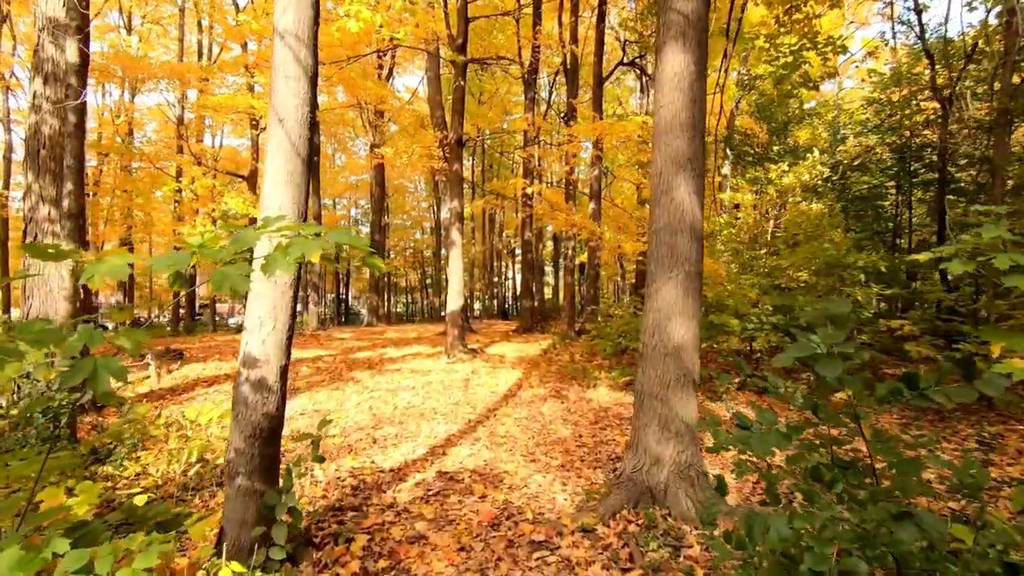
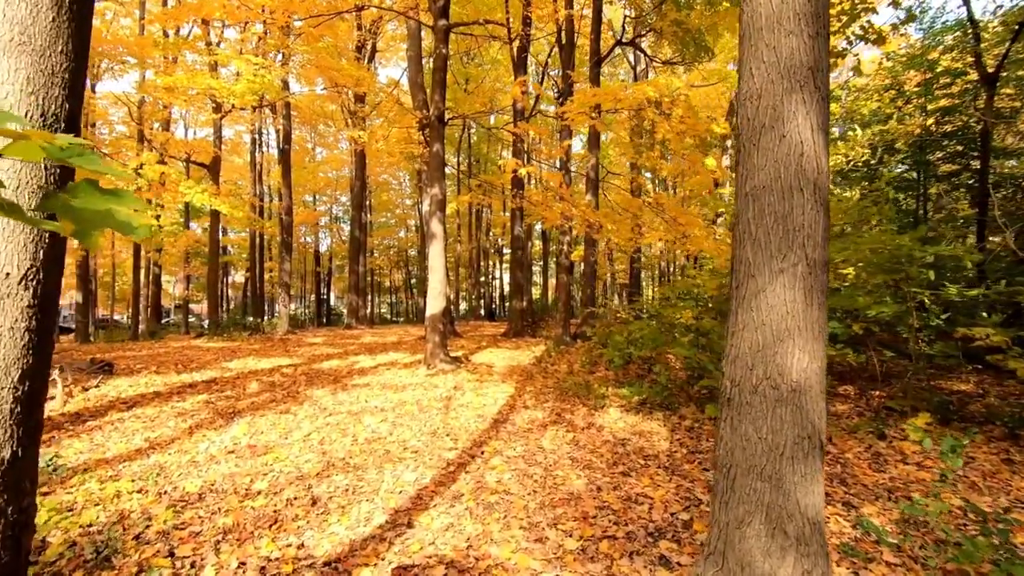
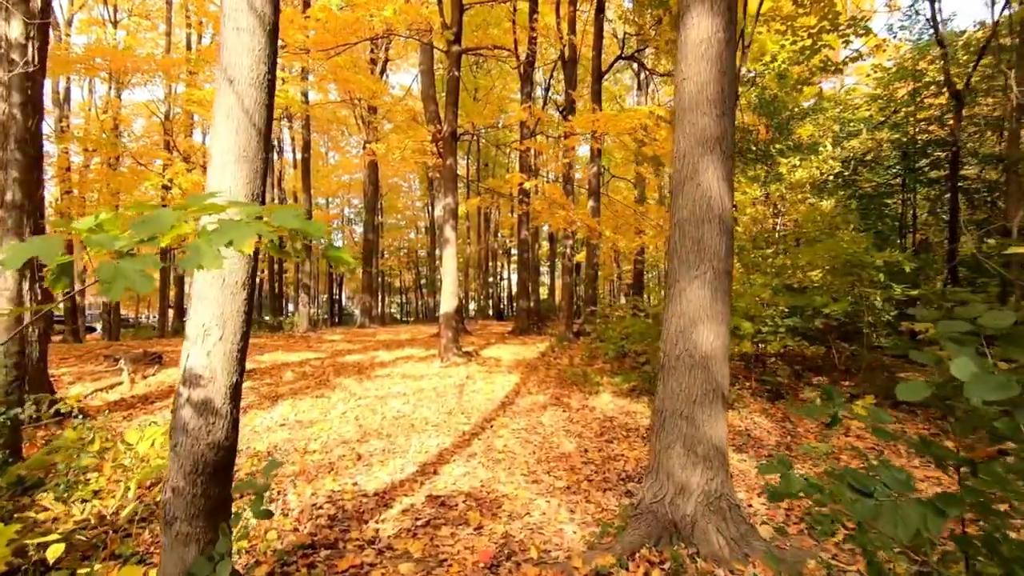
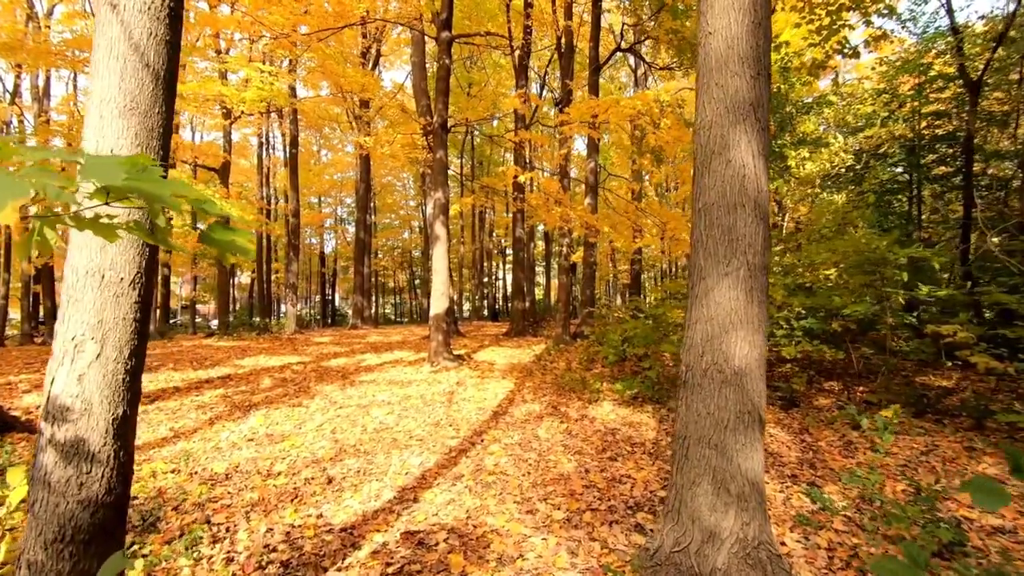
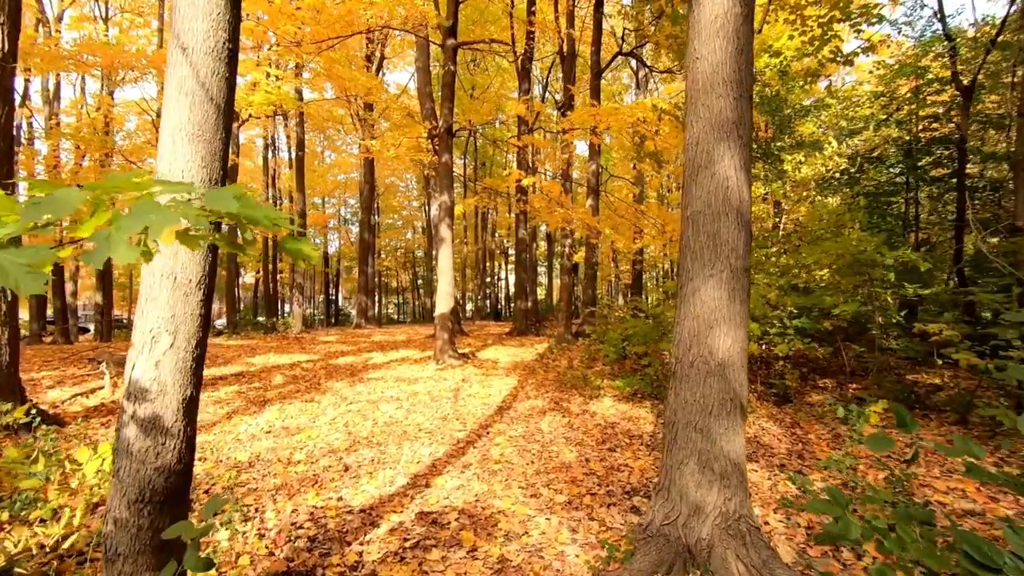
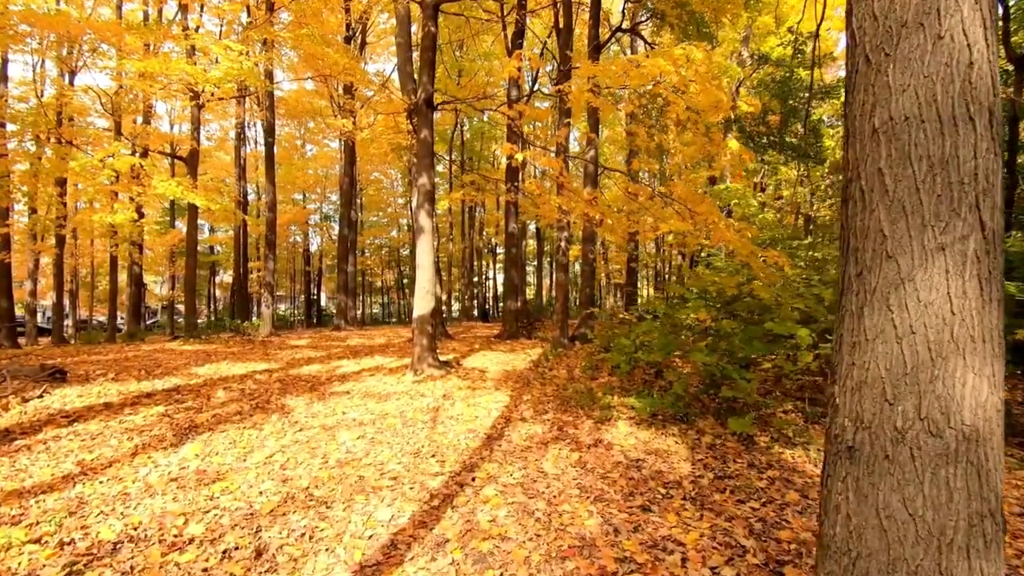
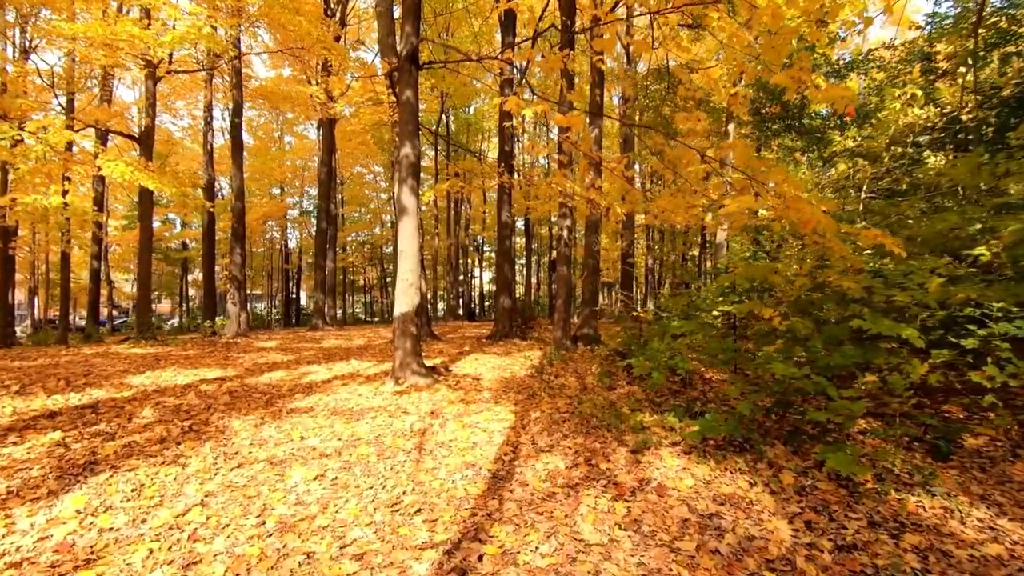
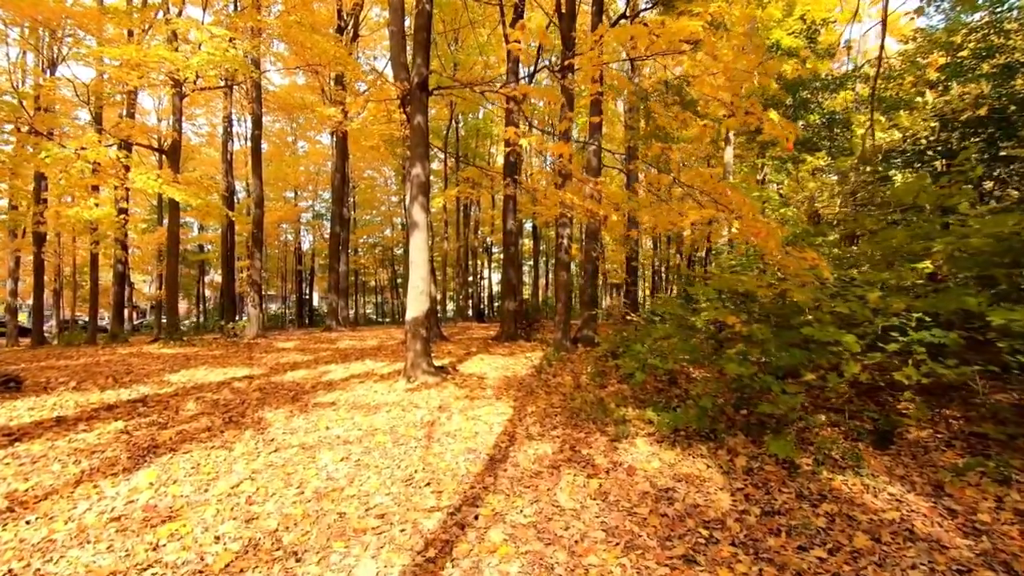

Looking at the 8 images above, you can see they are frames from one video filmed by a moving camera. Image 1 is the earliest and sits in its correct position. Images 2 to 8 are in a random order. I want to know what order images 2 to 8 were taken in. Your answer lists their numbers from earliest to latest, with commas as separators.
3, 5, 4, 2, 6, 8, 7
